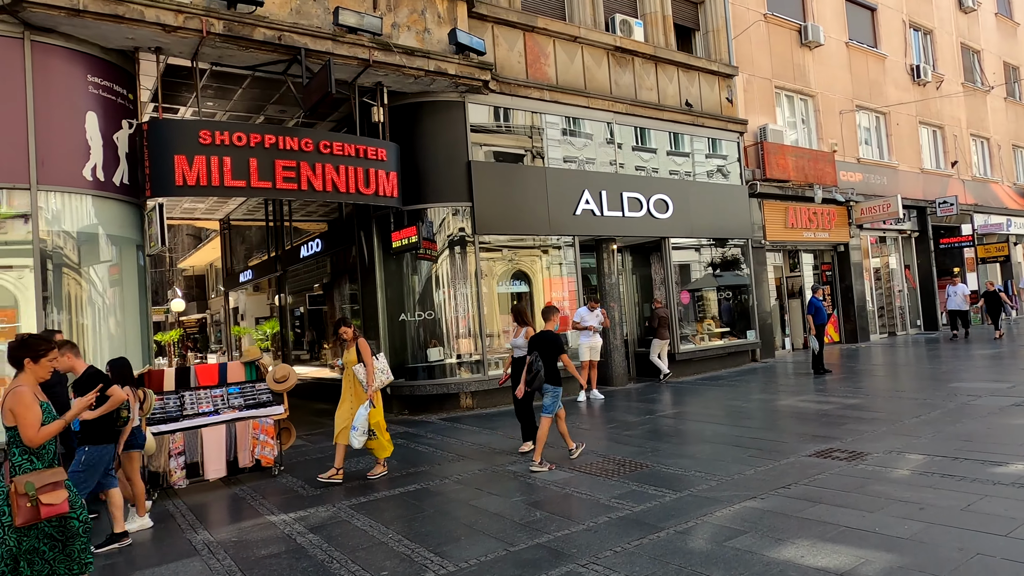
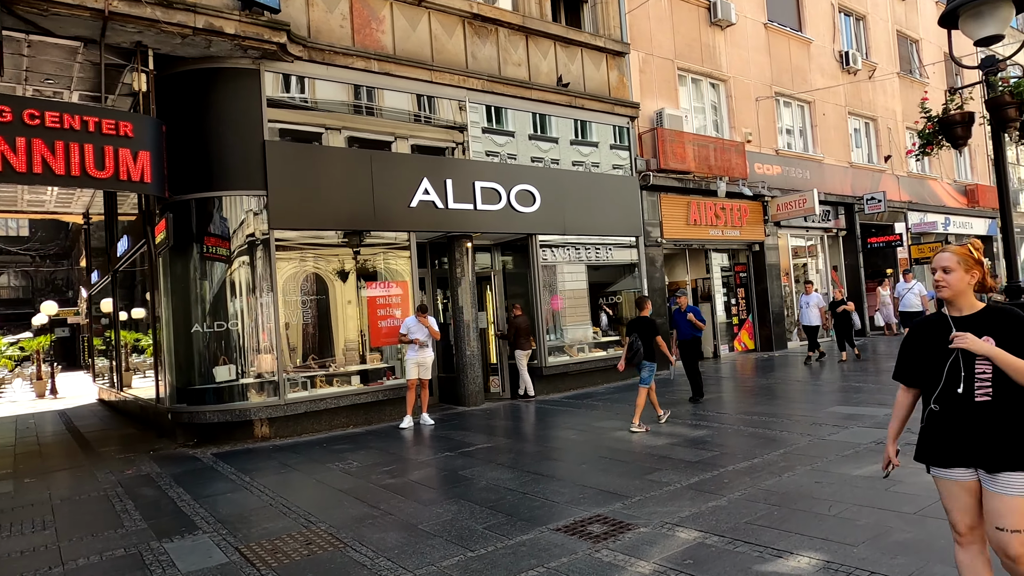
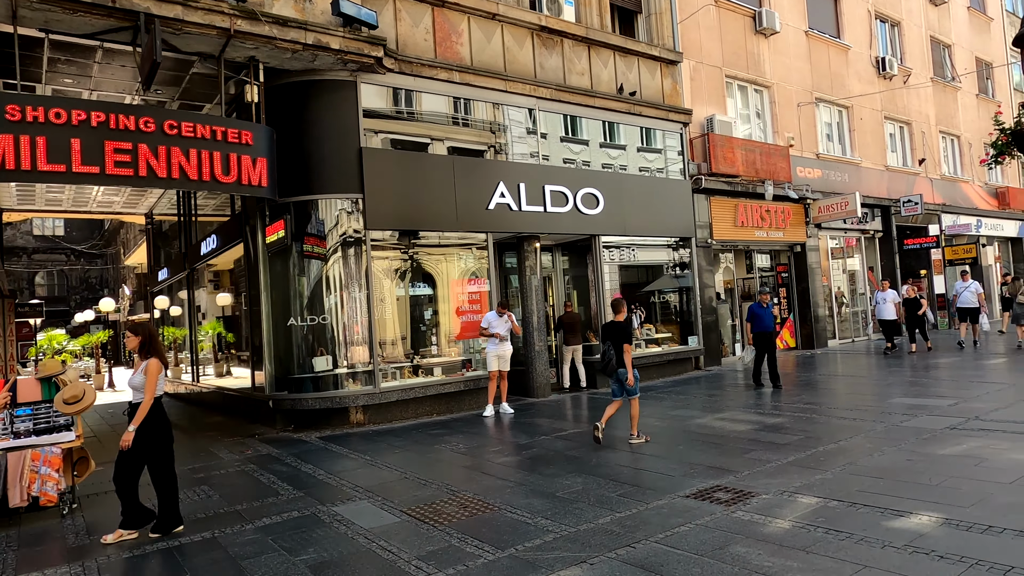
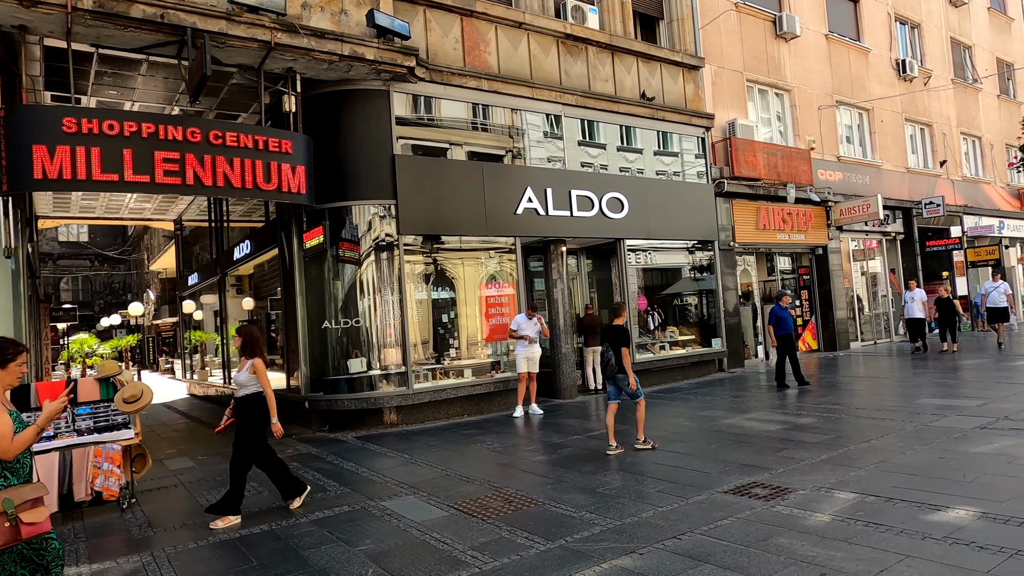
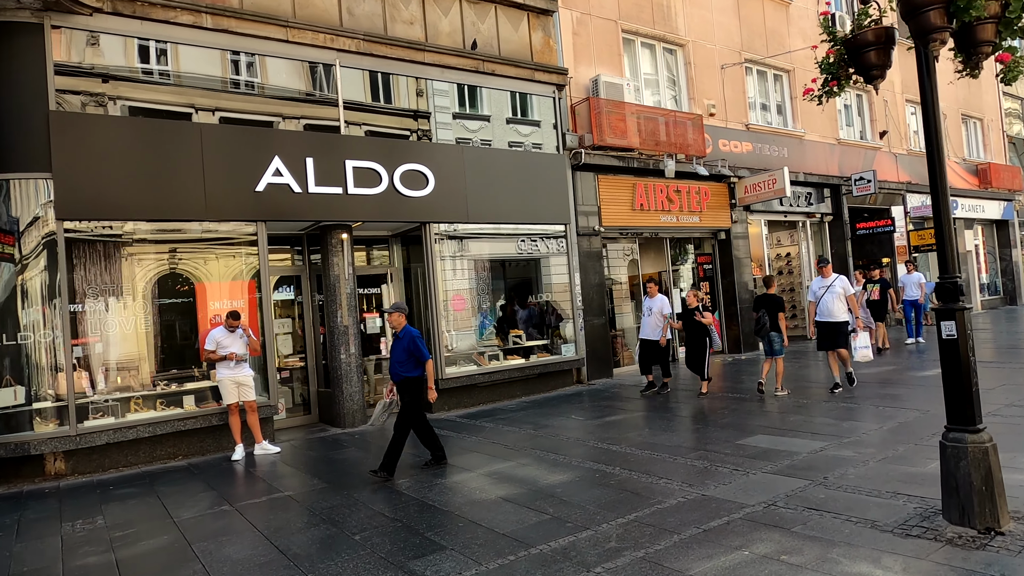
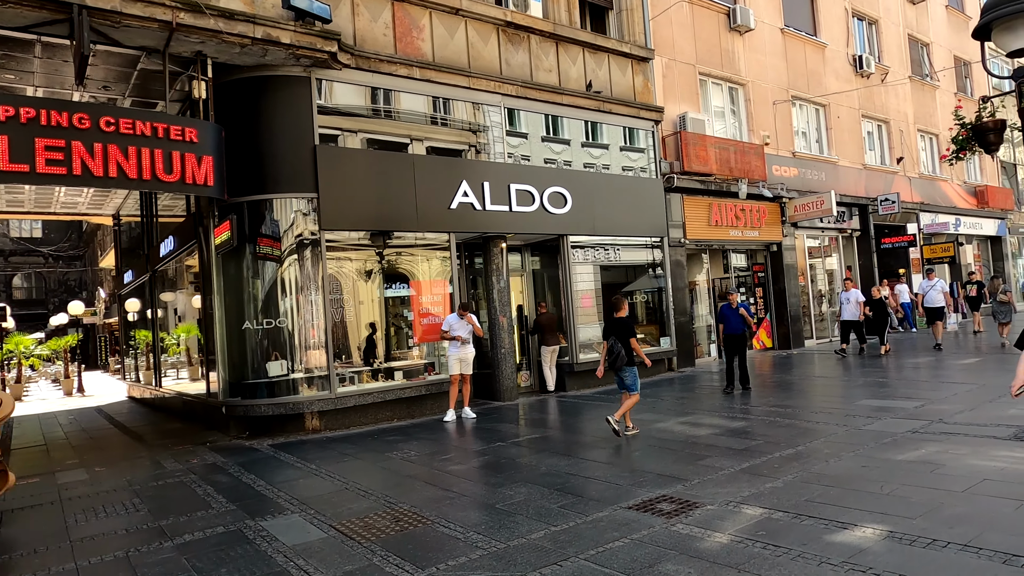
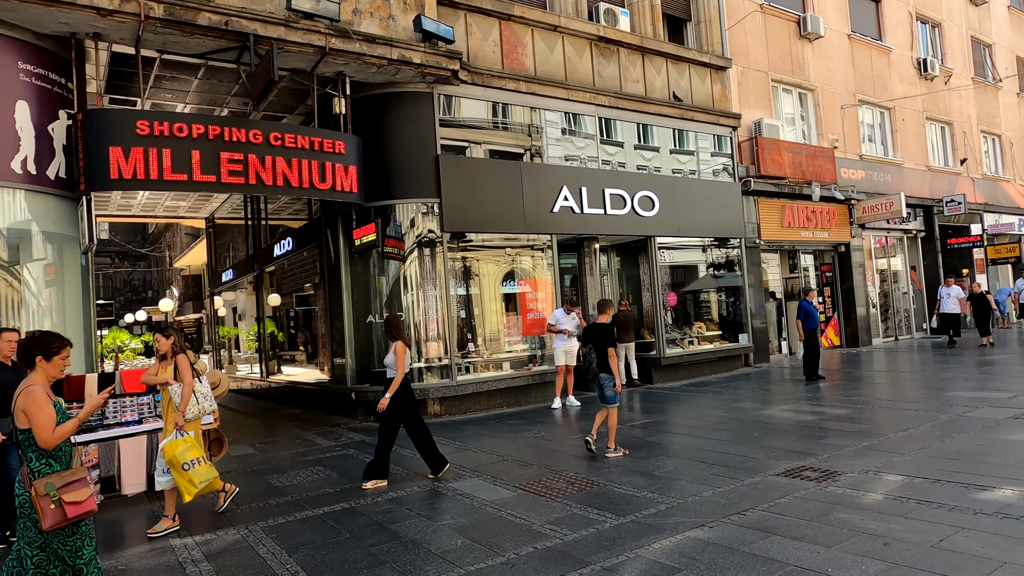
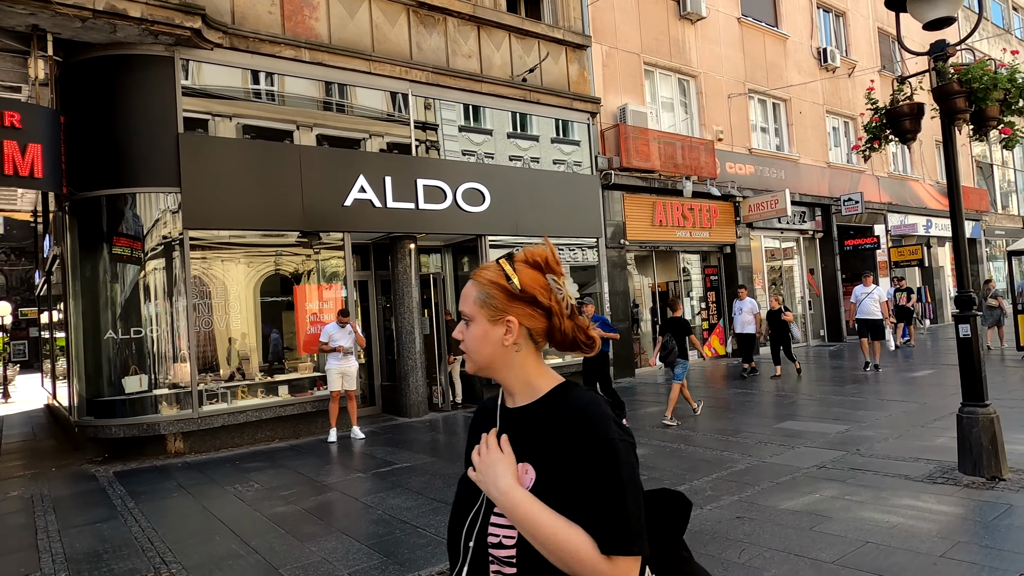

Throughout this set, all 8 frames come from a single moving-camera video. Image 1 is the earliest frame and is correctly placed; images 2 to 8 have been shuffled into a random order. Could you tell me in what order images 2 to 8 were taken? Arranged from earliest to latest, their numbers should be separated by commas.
7, 4, 3, 6, 2, 8, 5
